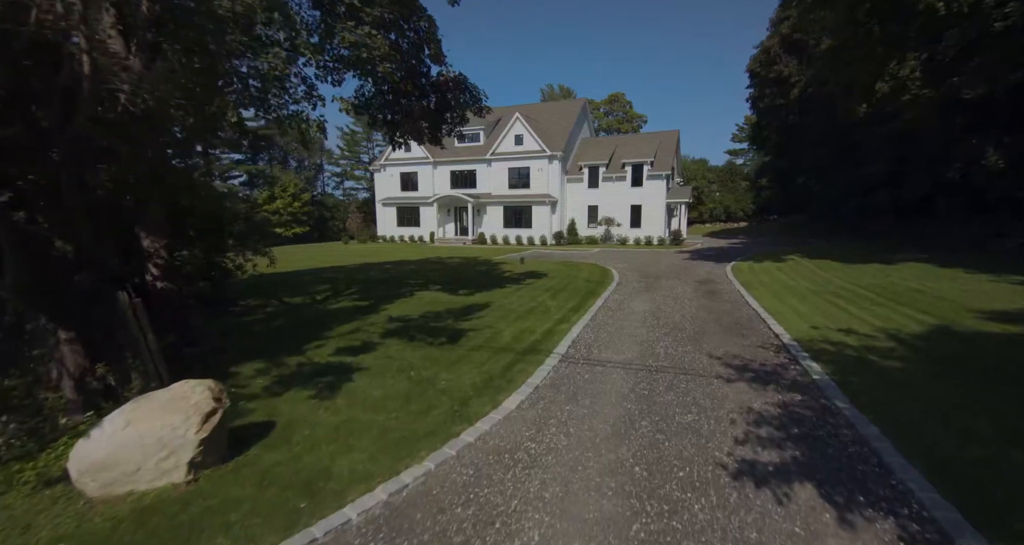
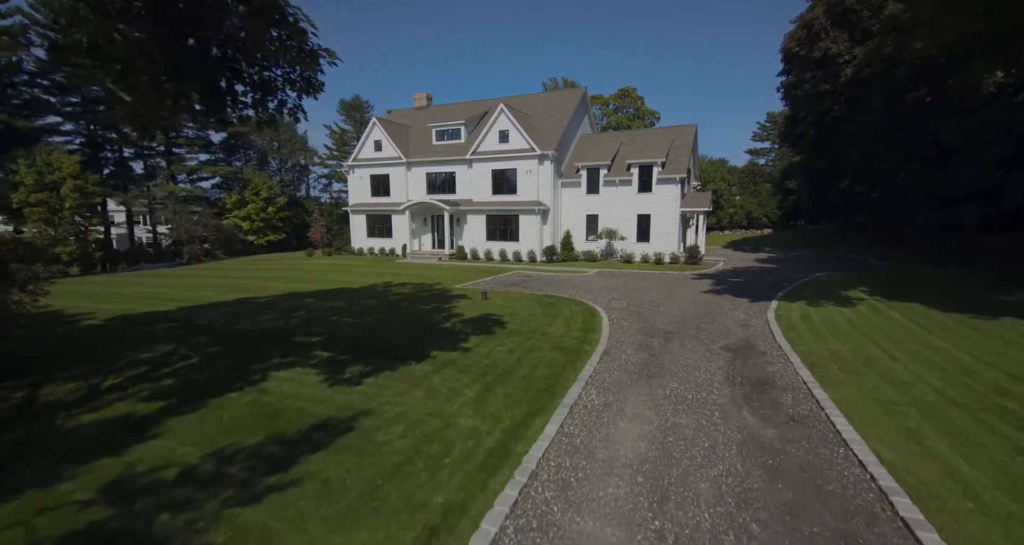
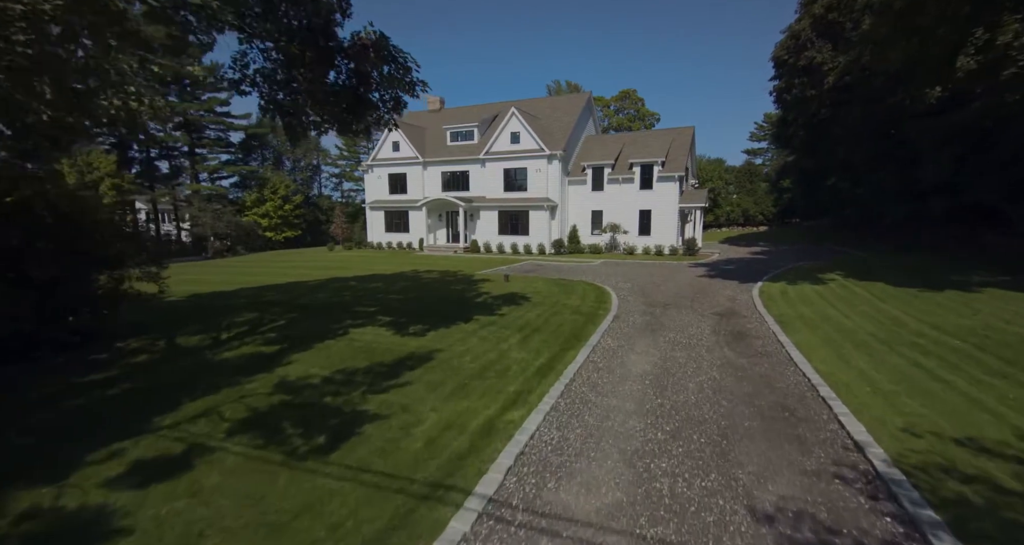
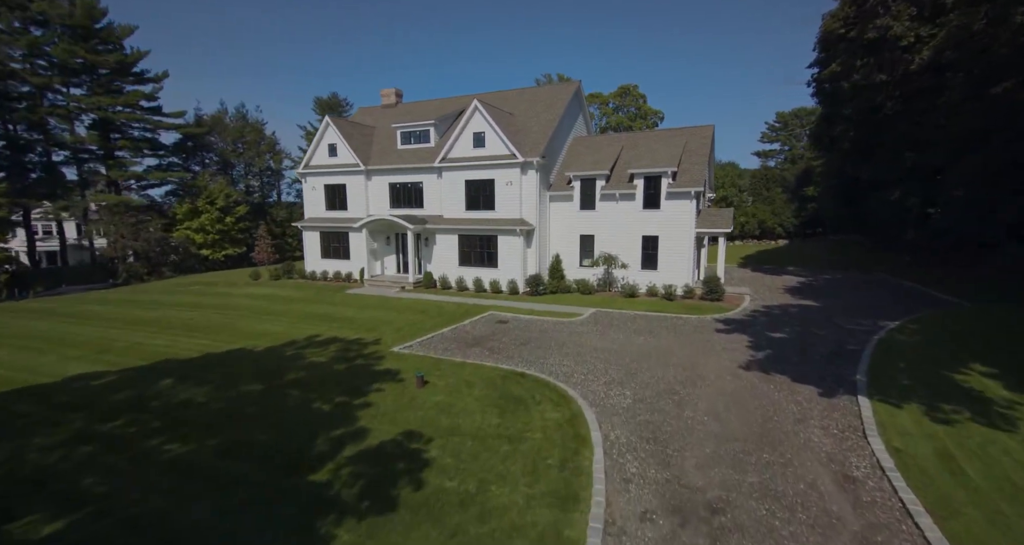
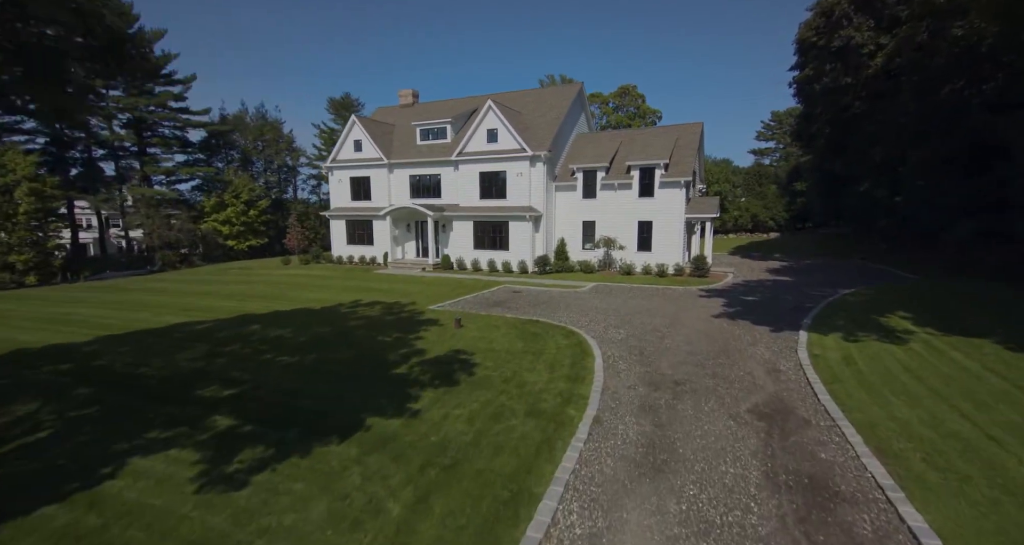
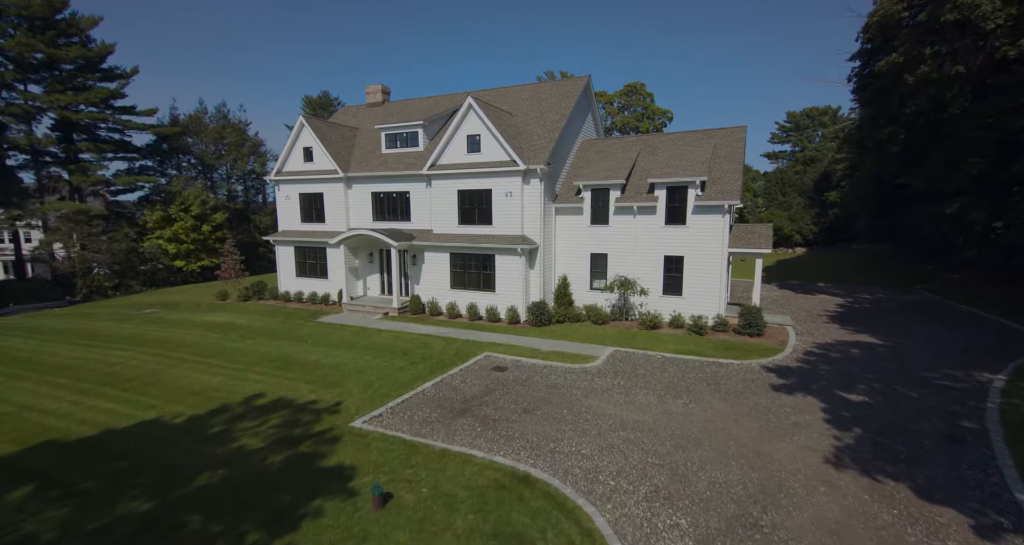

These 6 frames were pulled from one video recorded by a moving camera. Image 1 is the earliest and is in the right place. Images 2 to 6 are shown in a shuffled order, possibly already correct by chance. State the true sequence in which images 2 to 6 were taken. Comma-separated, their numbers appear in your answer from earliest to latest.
3, 2, 5, 4, 6
